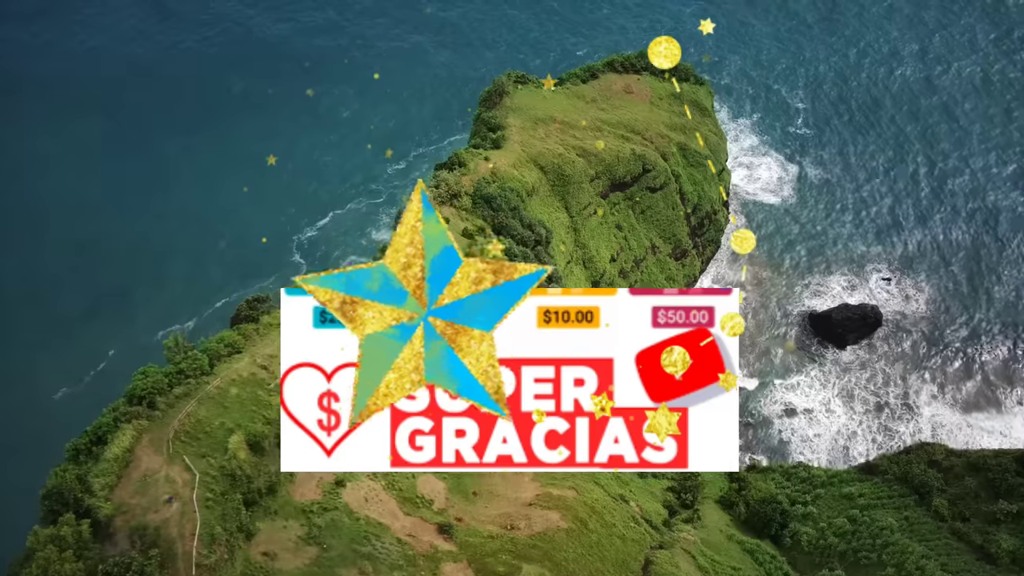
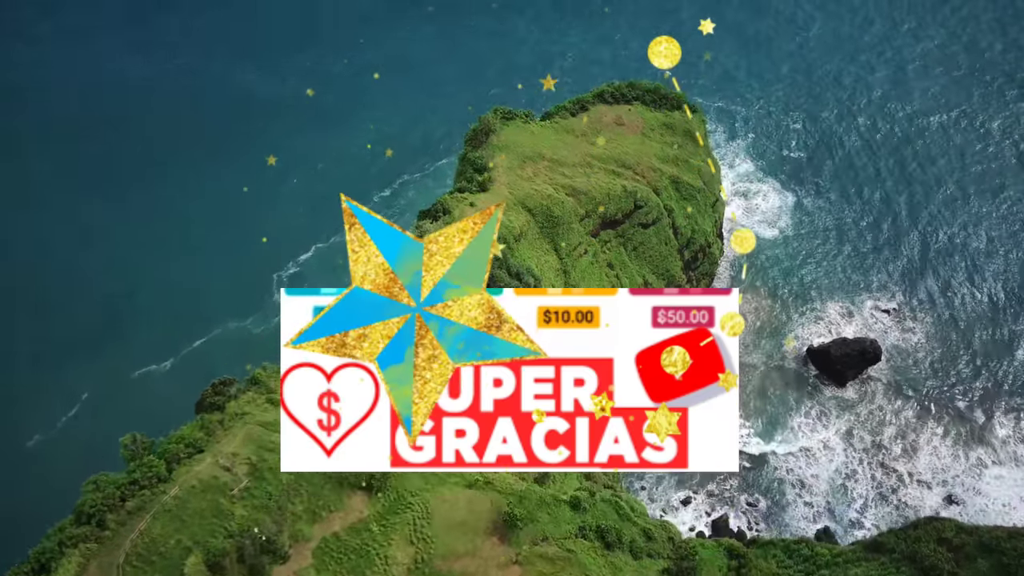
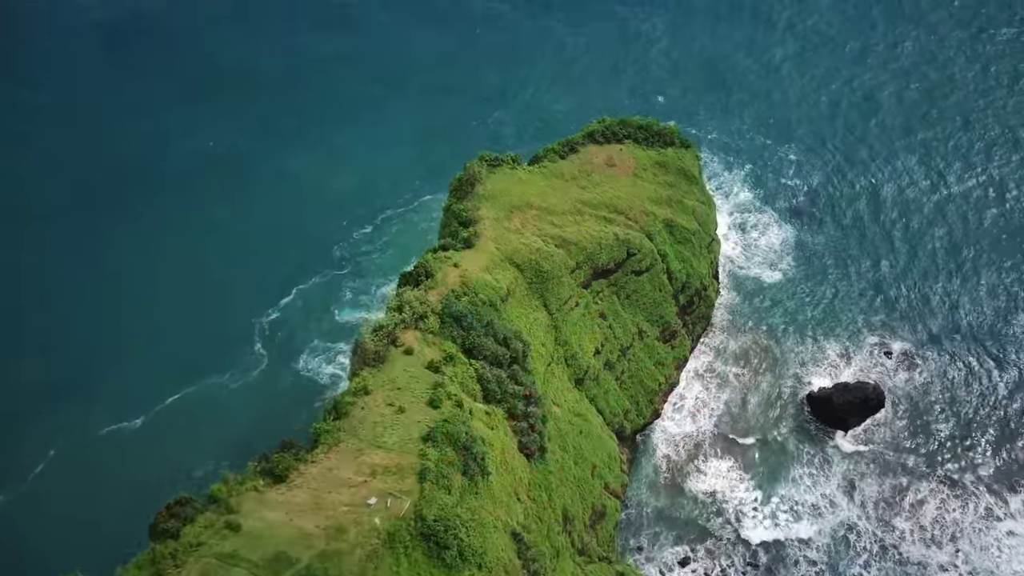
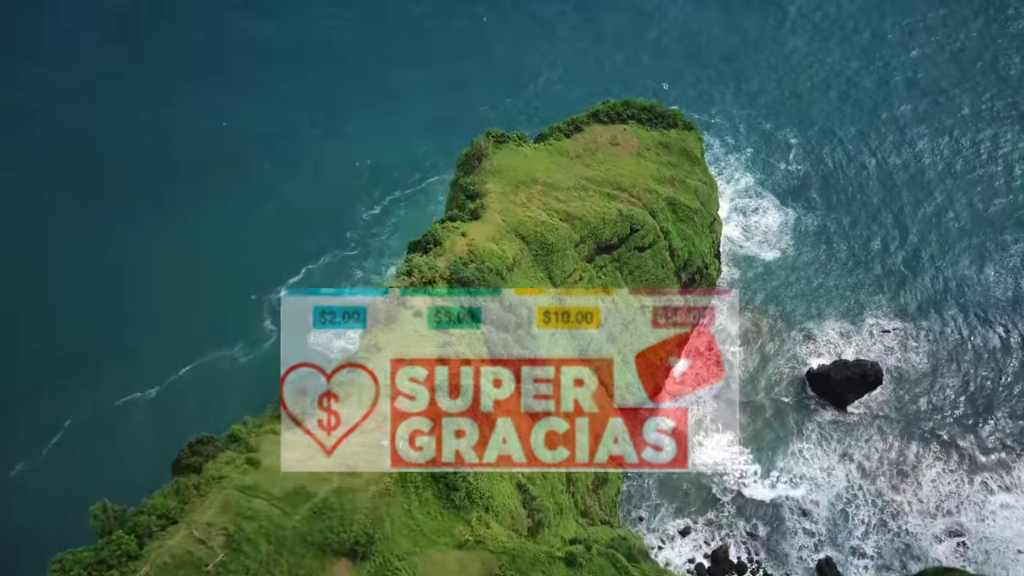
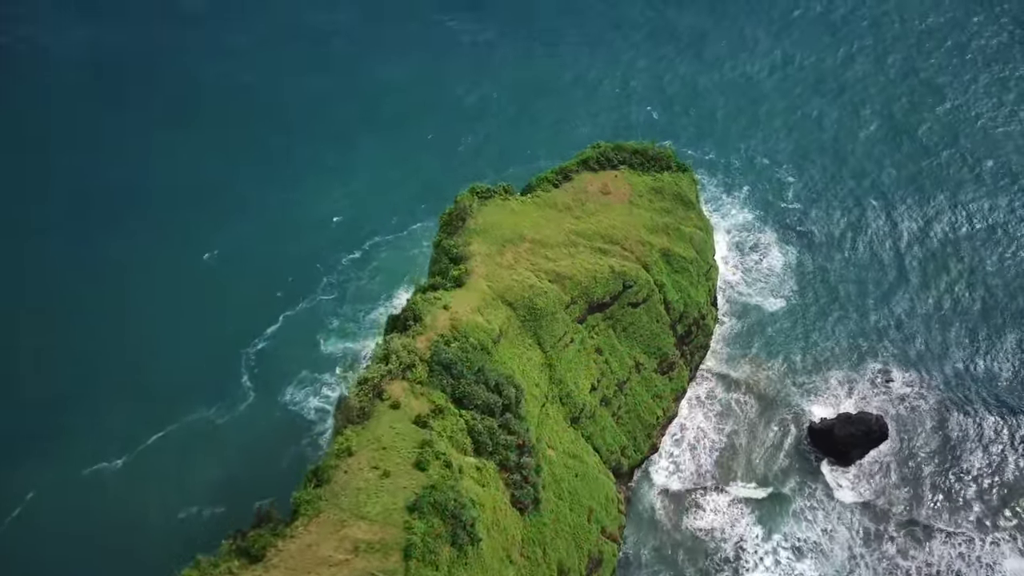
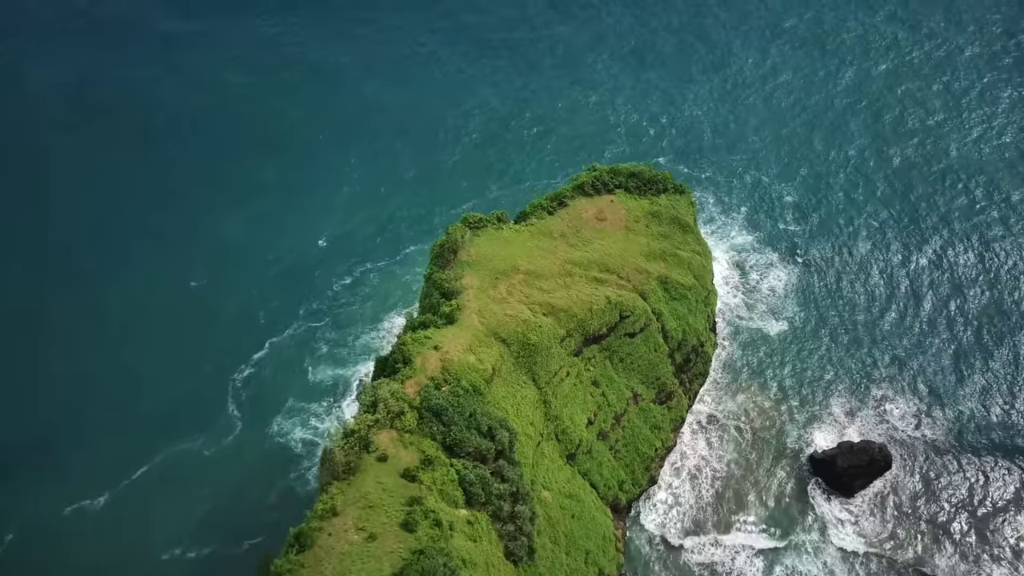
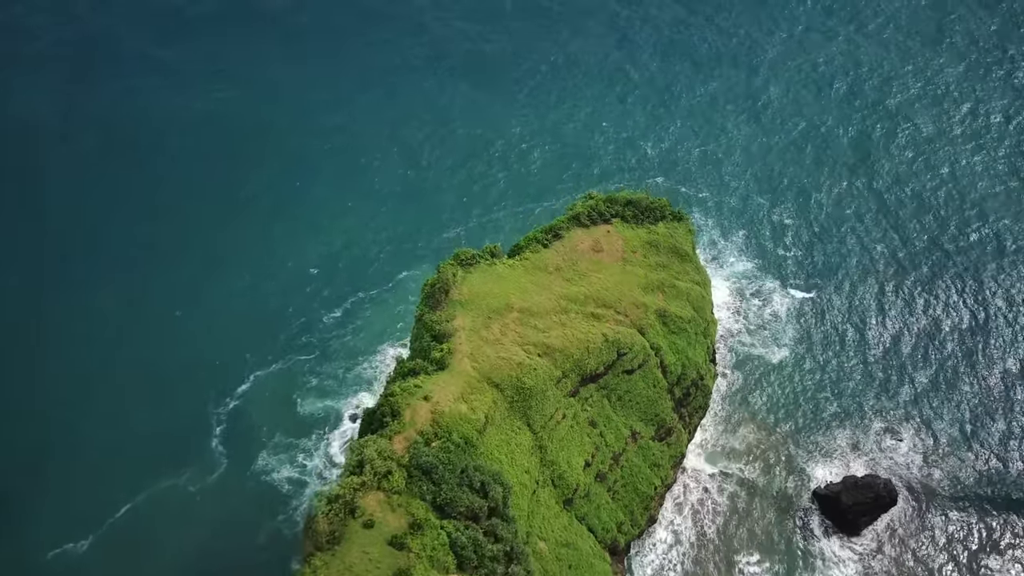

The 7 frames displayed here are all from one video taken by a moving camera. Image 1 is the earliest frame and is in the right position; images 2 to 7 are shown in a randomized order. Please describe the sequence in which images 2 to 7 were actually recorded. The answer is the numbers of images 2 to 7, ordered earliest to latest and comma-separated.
2, 4, 3, 5, 6, 7
